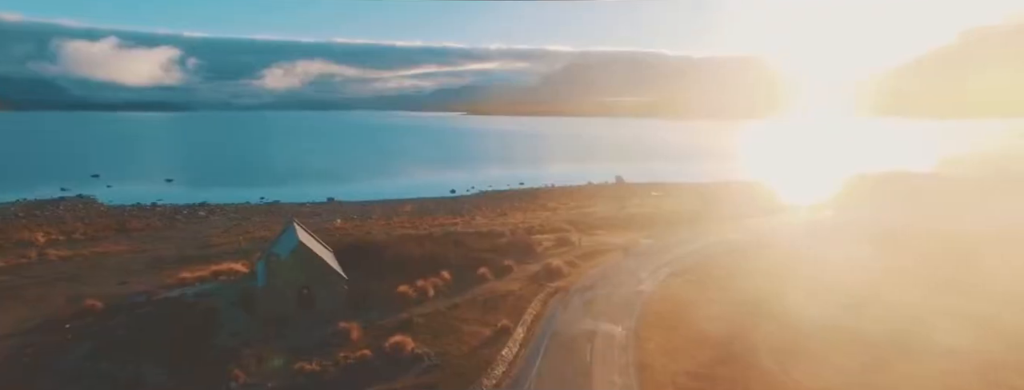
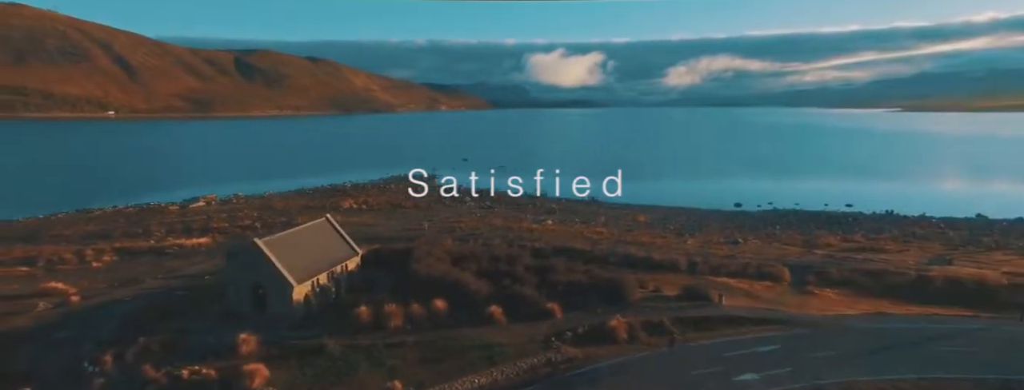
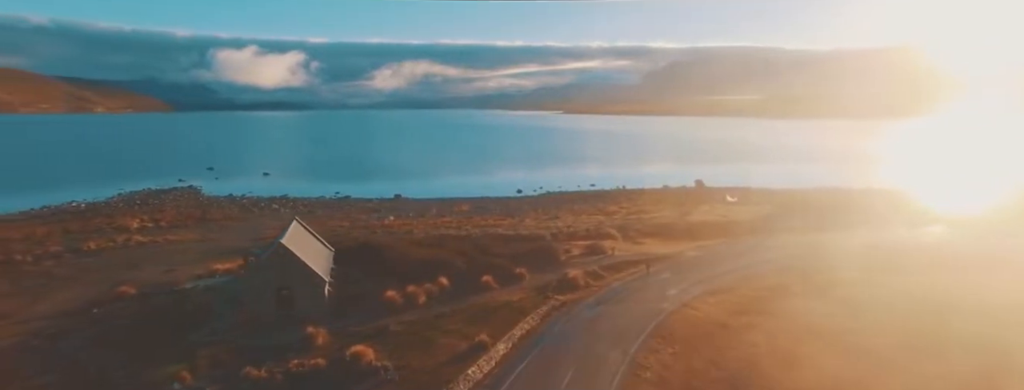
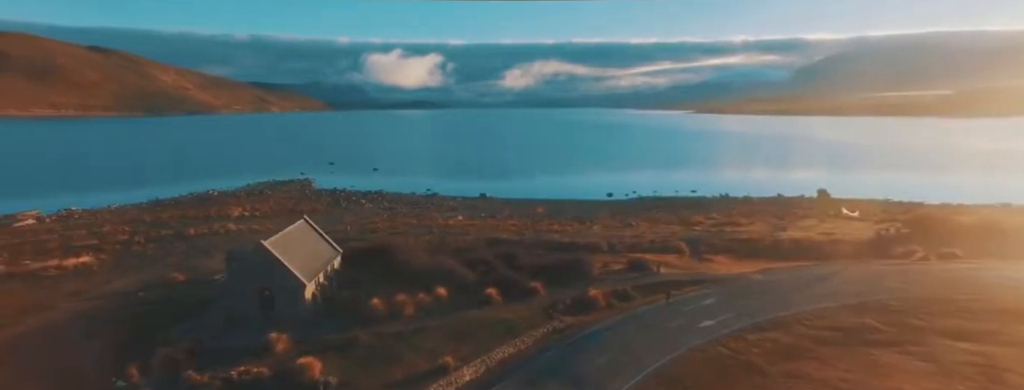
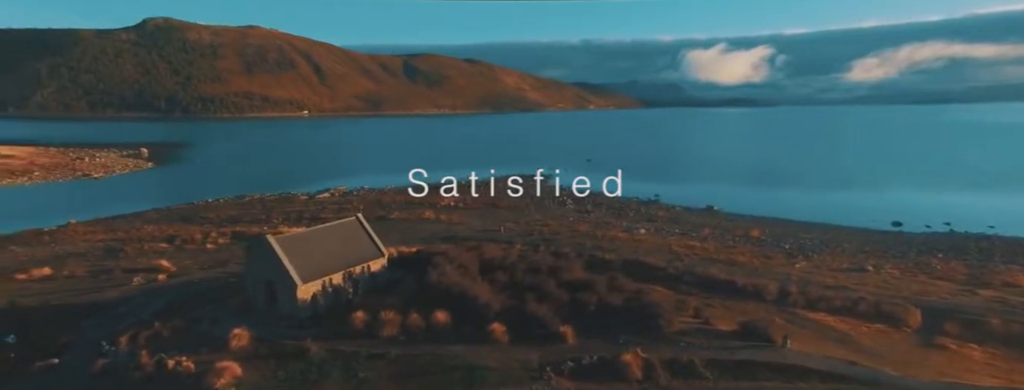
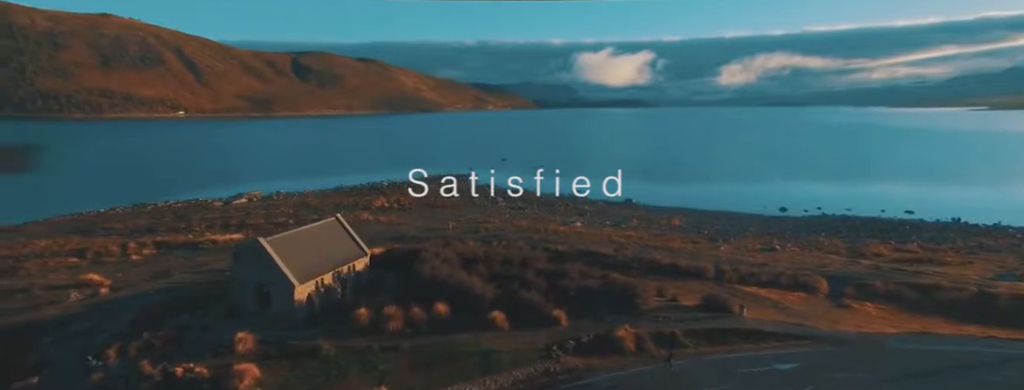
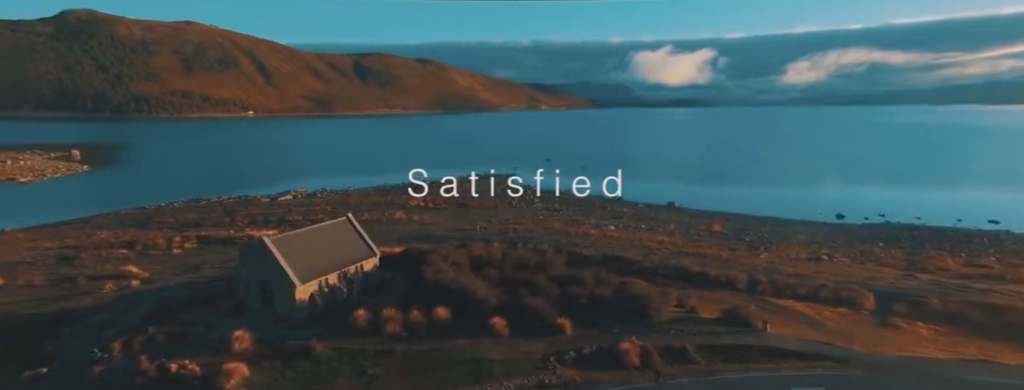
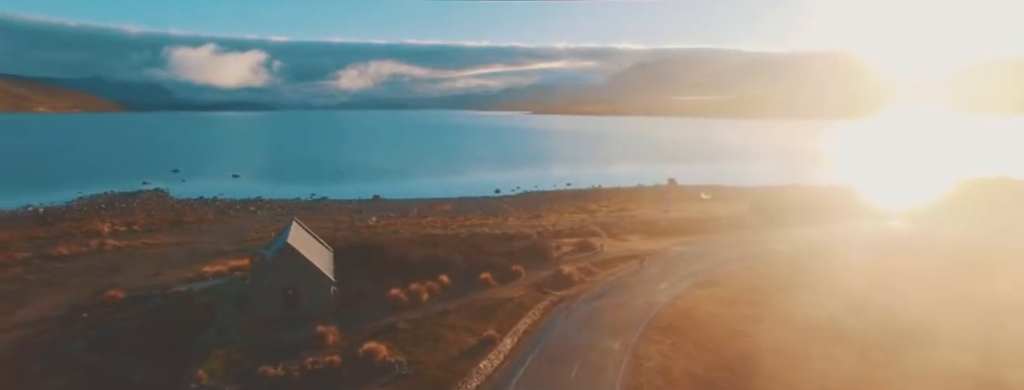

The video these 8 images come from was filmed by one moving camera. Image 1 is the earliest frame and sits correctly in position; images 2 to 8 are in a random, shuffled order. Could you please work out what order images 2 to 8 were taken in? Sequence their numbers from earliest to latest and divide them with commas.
8, 3, 4, 2, 6, 7, 5
